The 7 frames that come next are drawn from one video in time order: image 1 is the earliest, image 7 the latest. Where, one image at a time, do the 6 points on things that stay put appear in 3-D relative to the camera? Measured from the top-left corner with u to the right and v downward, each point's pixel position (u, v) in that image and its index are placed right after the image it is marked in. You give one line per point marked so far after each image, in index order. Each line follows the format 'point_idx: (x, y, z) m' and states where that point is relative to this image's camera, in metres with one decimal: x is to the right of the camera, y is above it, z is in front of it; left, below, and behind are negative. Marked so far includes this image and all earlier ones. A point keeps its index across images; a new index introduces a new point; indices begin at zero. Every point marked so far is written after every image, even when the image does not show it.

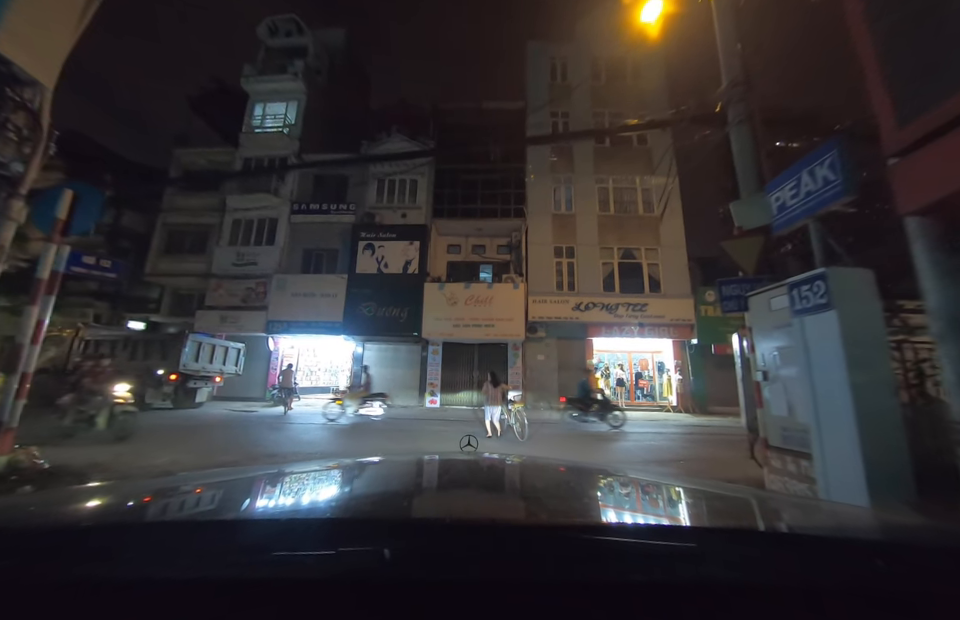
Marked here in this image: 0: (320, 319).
0: (-6.6, 0.0, +14.9) m
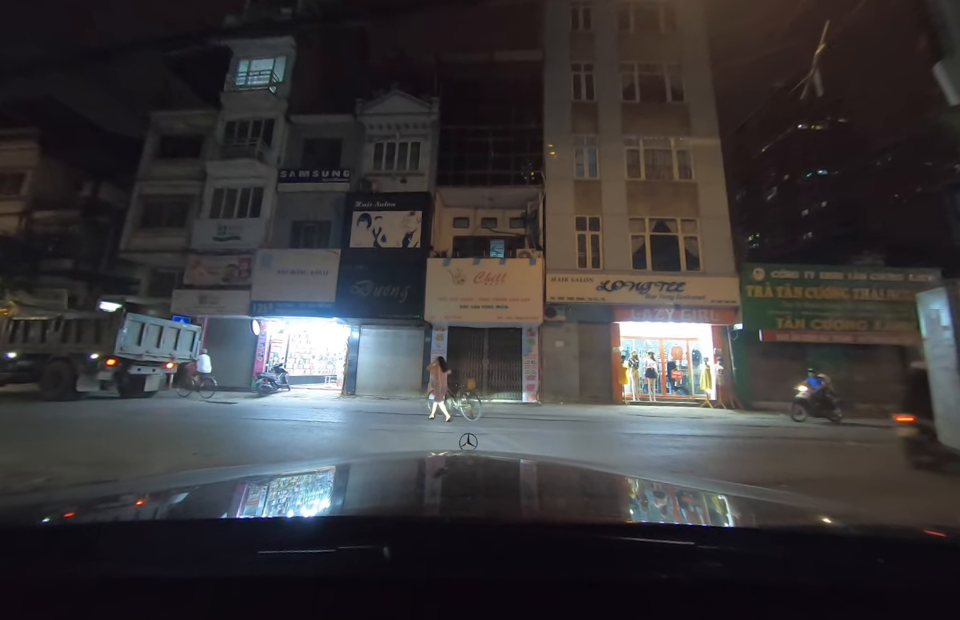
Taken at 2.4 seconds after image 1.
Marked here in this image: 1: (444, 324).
0: (-6.3, +0.7, +13.7) m
1: (-1.2, -0.4, +13.7) m
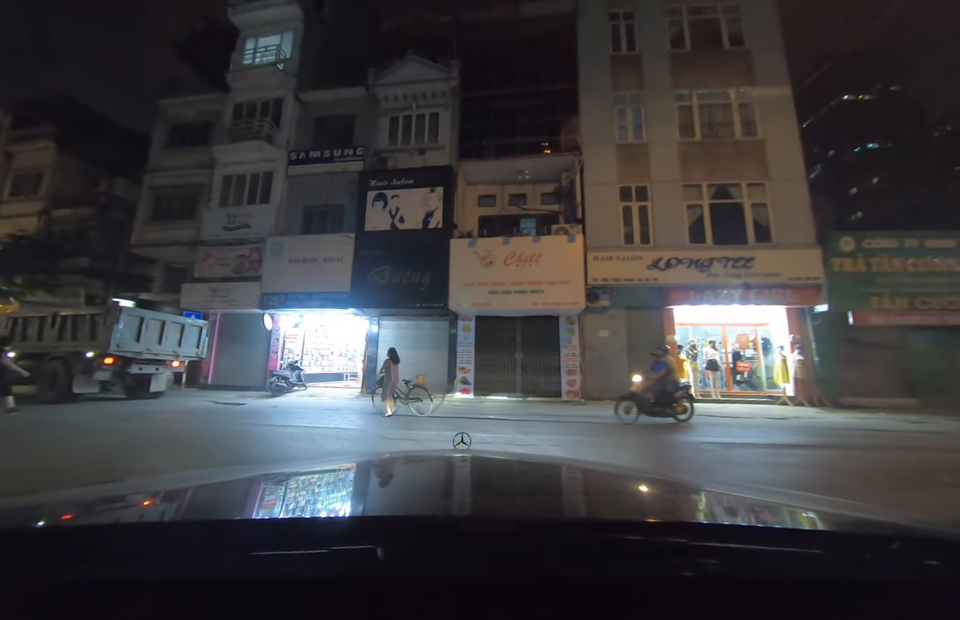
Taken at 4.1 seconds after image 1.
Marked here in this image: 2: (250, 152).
0: (-5.3, +0.9, +12.9) m
1: (-0.3, -0.1, +12.7) m
2: (-8.8, +6.2, +14.1) m
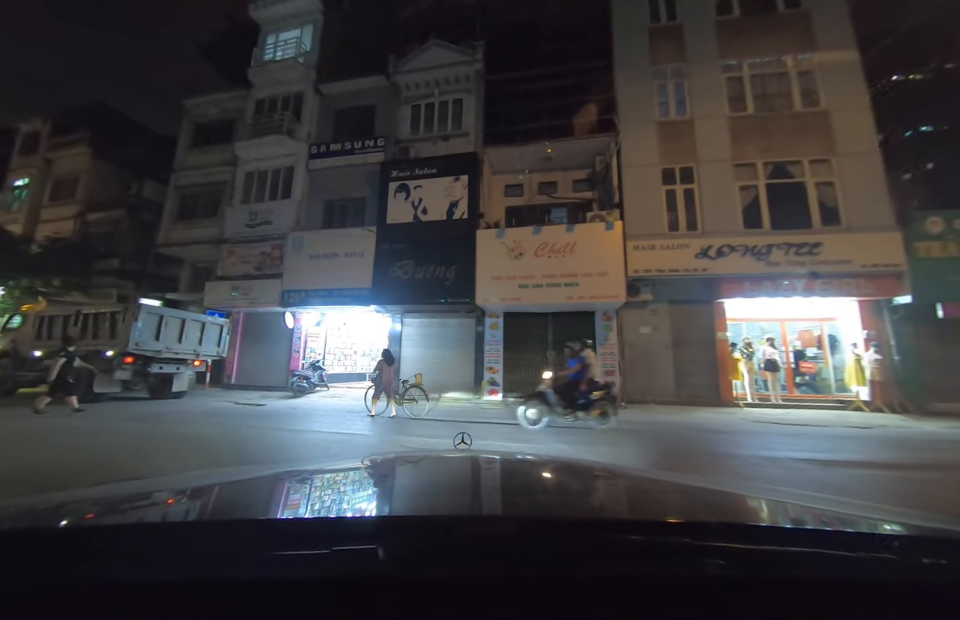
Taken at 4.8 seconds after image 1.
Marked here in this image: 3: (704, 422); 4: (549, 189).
0: (-4.4, +0.9, +12.7) m
1: (+0.6, 0.0, +12.1) m
2: (-7.9, +6.2, +14.1) m
3: (+4.9, -2.5, +8.2) m
4: (+2.5, +4.4, +13.3) m
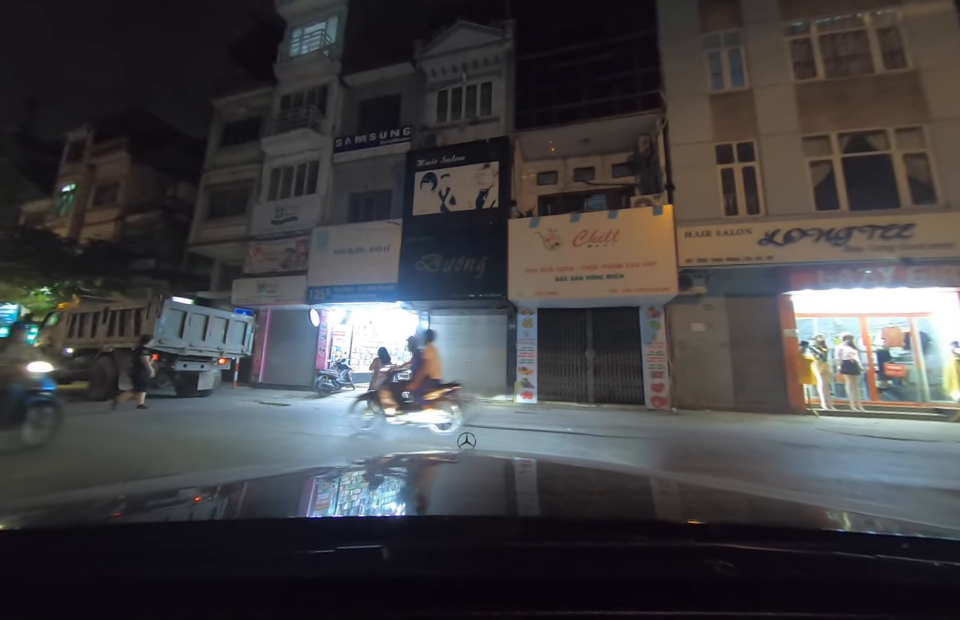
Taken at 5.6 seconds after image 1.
0: (-3.4, +1.0, +12.4) m
1: (+1.5, +0.1, +11.5) m
2: (-6.9, +6.3, +14.1) m
3: (+5.6, -2.4, +7.2) m
4: (+3.5, +4.5, +12.6) m
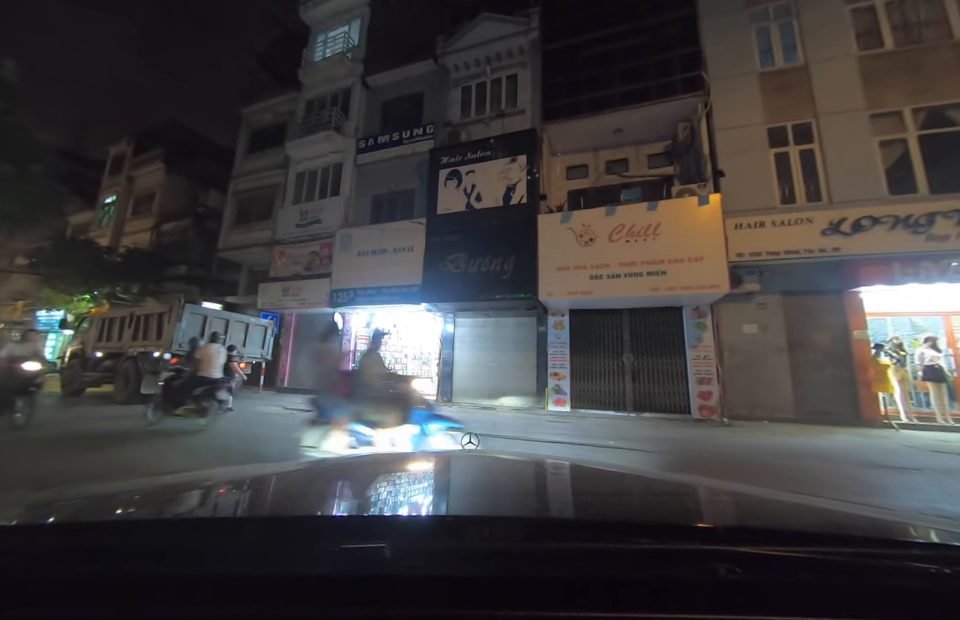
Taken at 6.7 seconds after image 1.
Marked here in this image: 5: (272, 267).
0: (-2.6, +0.9, +12.3) m
1: (+2.3, 0.0, +11.0) m
2: (-6.0, +6.1, +14.2) m
3: (+6.1, -2.3, +6.5) m
4: (+4.3, +4.4, +12.0) m
5: (-8.0, +1.6, +14.5) m
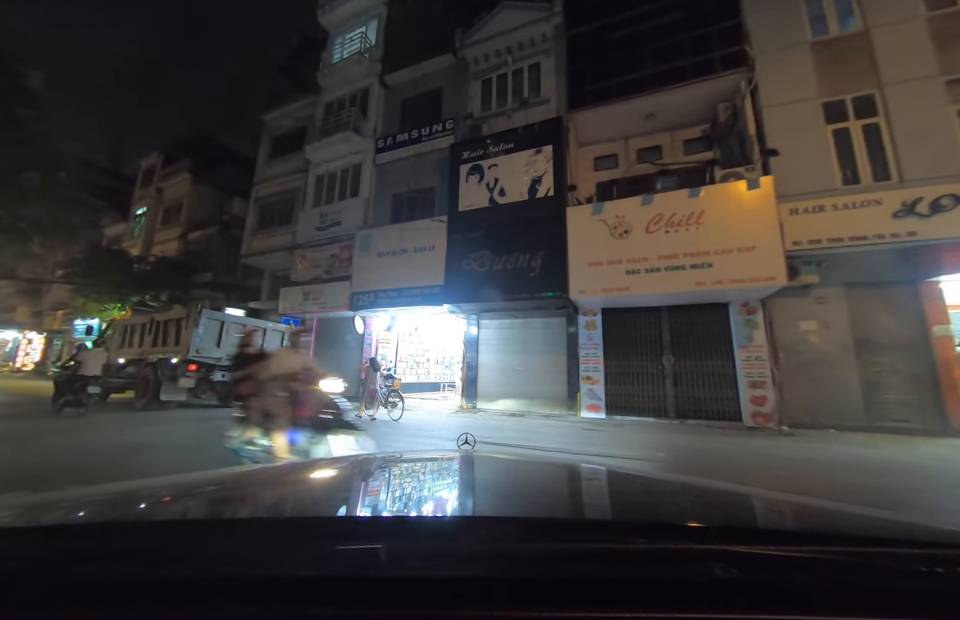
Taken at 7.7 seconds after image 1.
0: (-1.9, +0.8, +12.0) m
1: (+3.0, 0.0, +10.5) m
2: (-5.2, +5.9, +14.2) m
3: (+6.6, -2.2, +5.8) m
4: (+4.9, +4.4, +11.5) m
5: (-7.2, +1.4, +14.5) m
